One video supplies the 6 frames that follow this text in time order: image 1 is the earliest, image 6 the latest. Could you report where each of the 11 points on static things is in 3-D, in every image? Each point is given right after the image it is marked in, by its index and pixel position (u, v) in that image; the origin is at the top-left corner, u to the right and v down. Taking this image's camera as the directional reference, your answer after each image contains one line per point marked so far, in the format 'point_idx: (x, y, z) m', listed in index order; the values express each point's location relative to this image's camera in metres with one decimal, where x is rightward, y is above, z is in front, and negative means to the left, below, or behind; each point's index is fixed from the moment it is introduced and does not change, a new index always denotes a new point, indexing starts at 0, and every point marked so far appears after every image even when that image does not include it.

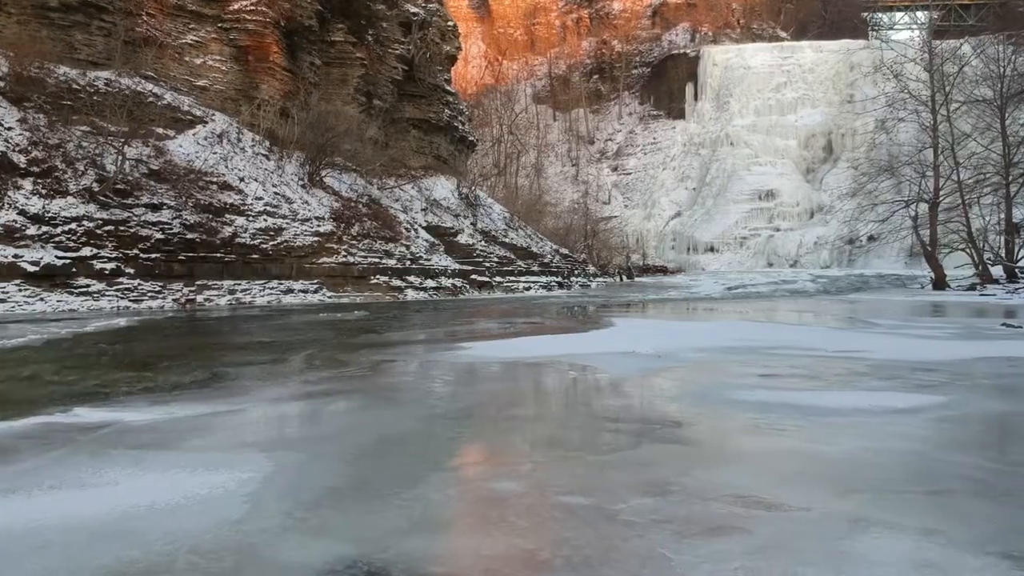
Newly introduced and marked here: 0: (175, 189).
0: (-7.2, +2.1, +14.3) m
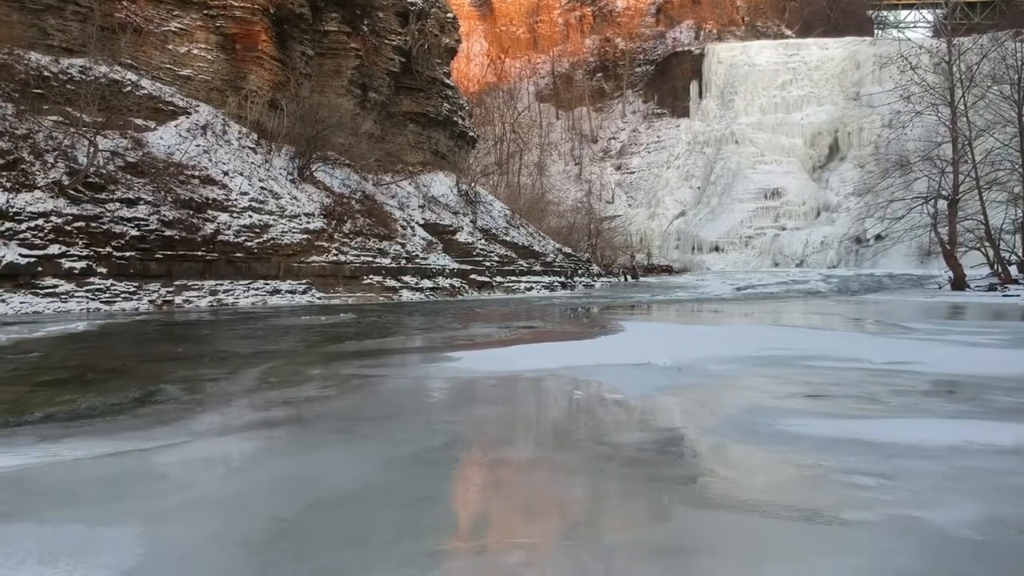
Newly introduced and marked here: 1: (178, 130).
0: (-7.2, +2.1, +13.4) m
1: (-7.4, +3.5, +14.7) m
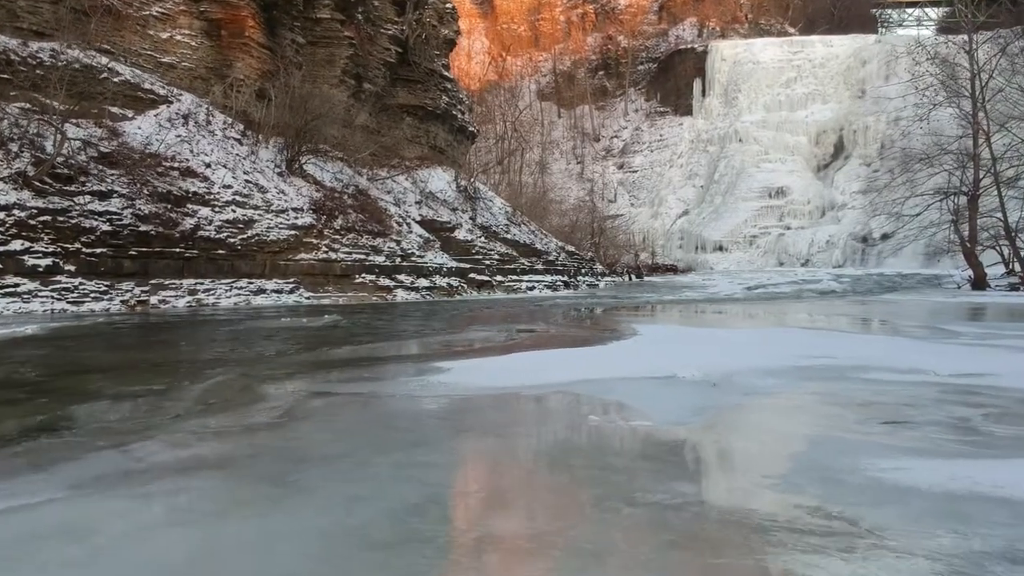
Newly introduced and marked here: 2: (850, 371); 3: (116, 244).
0: (-7.2, +2.1, +12.5) m
1: (-7.4, +3.5, +13.8) m
2: (+2.5, -0.6, +4.9) m
3: (-7.0, +0.8, +11.7) m
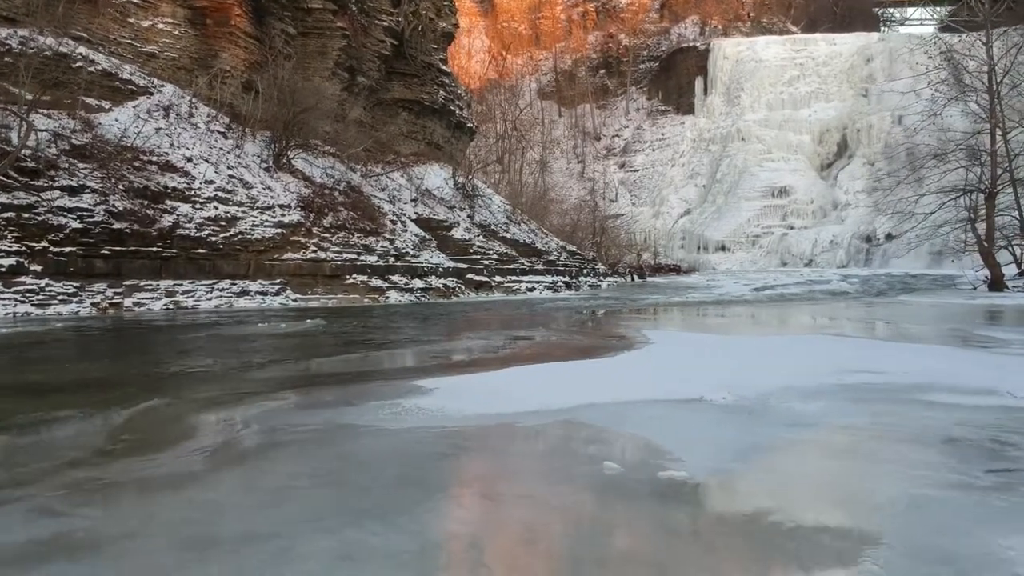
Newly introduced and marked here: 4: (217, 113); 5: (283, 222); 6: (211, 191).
0: (-7.3, +2.1, +11.8) m
1: (-7.4, +3.5, +13.1) m
2: (+2.5, -0.7, +4.2) m
3: (-7.0, +0.7, +10.9) m
4: (-6.6, +3.9, +14.8) m
5: (-4.7, +1.3, +13.5) m
6: (-5.9, +1.9, +12.9) m
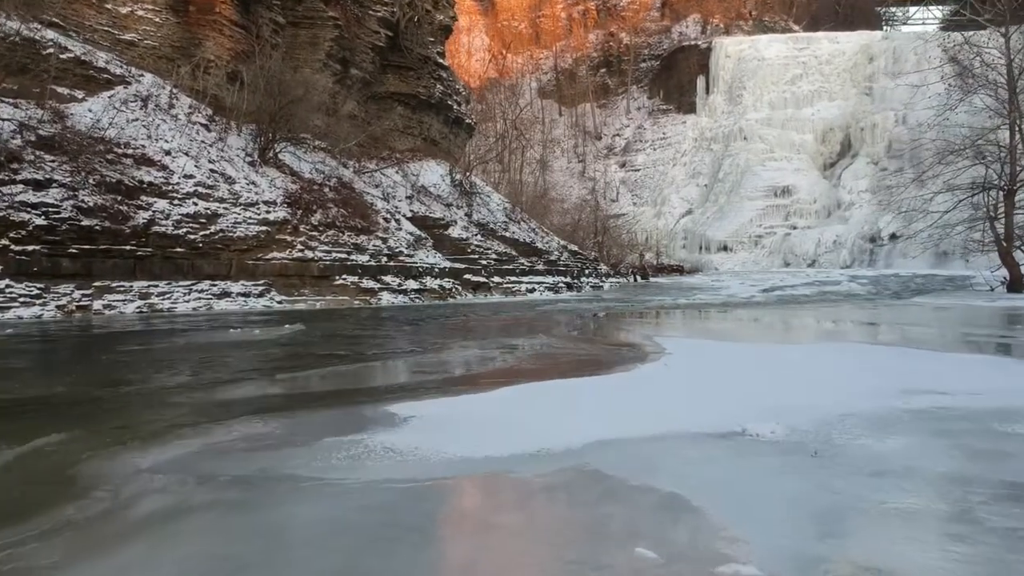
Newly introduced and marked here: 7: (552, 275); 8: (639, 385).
0: (-7.3, +2.1, +11.0) m
1: (-7.4, +3.5, +12.3) m
2: (+2.5, -0.7, +3.4) m
3: (-7.0, +0.7, +10.1) m
4: (-6.6, +3.9, +14.0) m
5: (-4.7, +1.3, +12.8) m
6: (-5.9, +1.9, +12.2) m
7: (+1.2, +0.4, +19.5) m
8: (+0.9, -0.6, +4.6) m
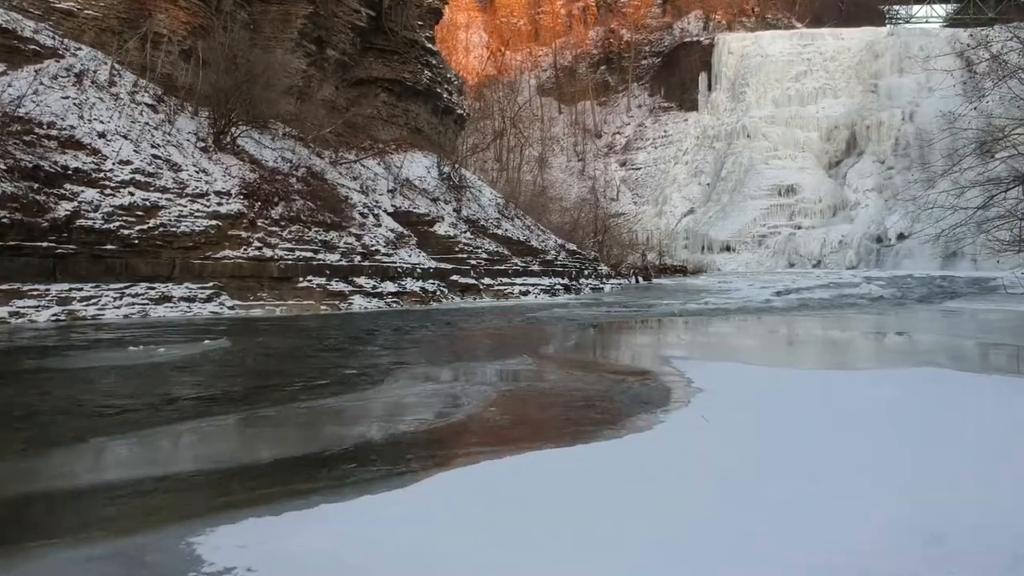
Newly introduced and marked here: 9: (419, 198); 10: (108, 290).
0: (-7.5, +2.0, +9.3) m
1: (-7.6, +3.4, +10.6) m
2: (+2.3, -0.7, +1.7) m
3: (-7.2, +0.7, +8.5) m
4: (-6.8, +3.8, +12.4) m
5: (-4.9, +1.3, +11.1) m
6: (-6.1, +1.8, +10.5) m
7: (+1.0, +0.3, +17.8) m
8: (+0.7, -0.7, +2.9) m
9: (-2.3, +2.2, +16.5) m
10: (-5.9, 0.0, +9.7) m
